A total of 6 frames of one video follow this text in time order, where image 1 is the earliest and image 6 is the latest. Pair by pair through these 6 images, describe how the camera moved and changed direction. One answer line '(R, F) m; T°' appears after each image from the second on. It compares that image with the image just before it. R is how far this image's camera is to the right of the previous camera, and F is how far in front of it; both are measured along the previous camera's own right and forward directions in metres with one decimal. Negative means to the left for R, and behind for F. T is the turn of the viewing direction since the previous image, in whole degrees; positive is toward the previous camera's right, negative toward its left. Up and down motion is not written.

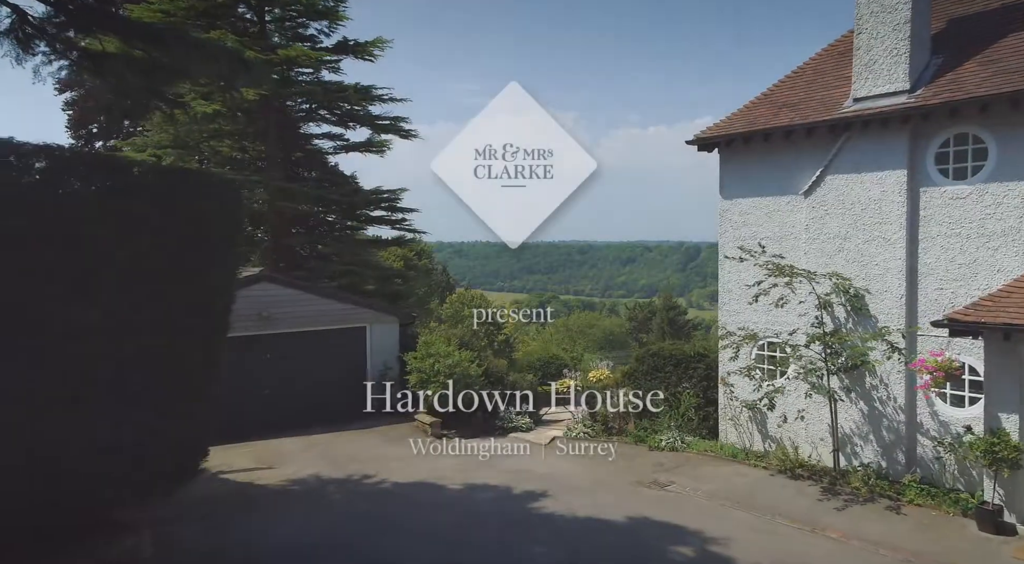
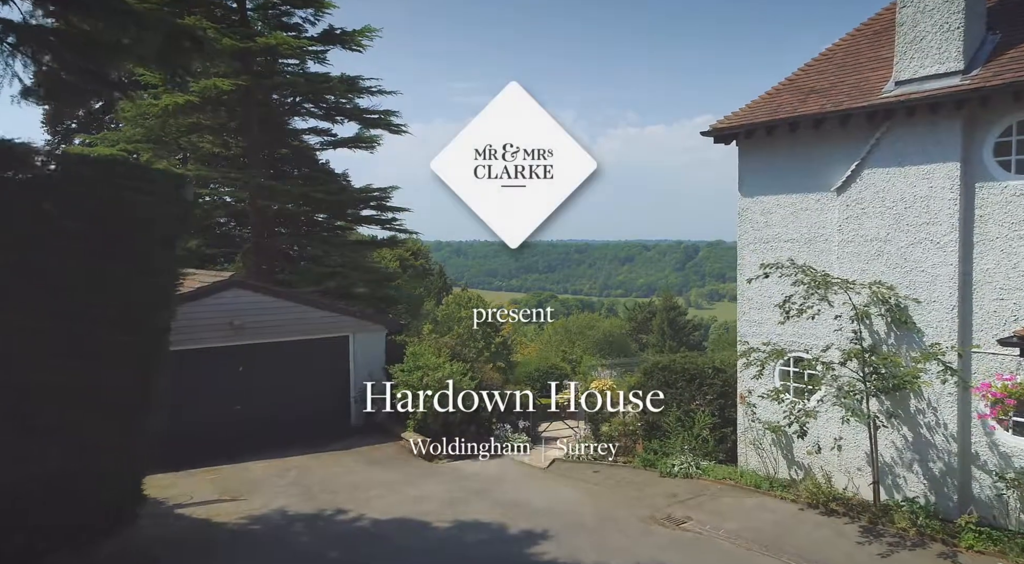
(+0.1, +1.5) m; 0°
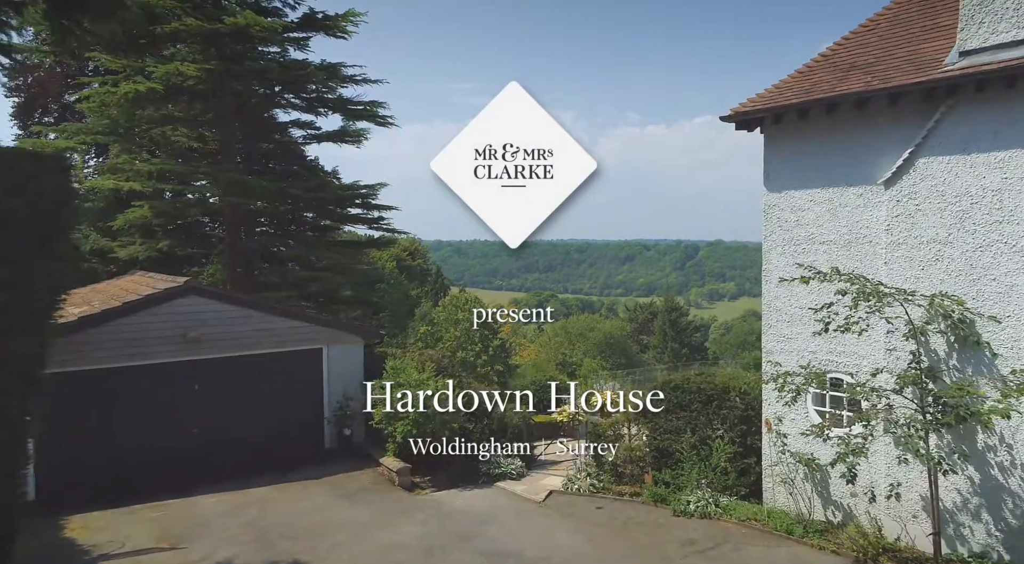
(+0.1, +1.8) m; 0°
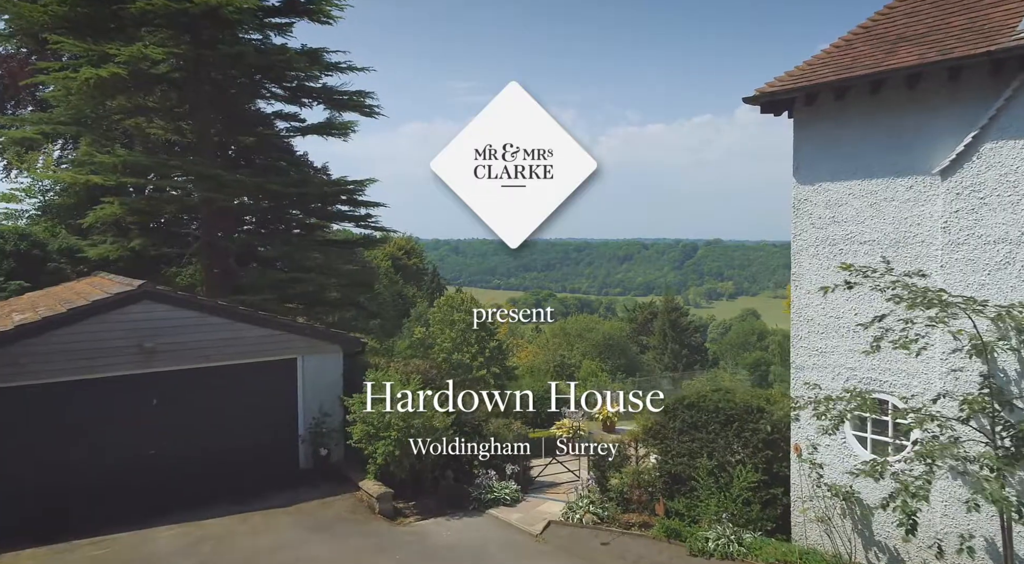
(+0.1, +1.4) m; 0°
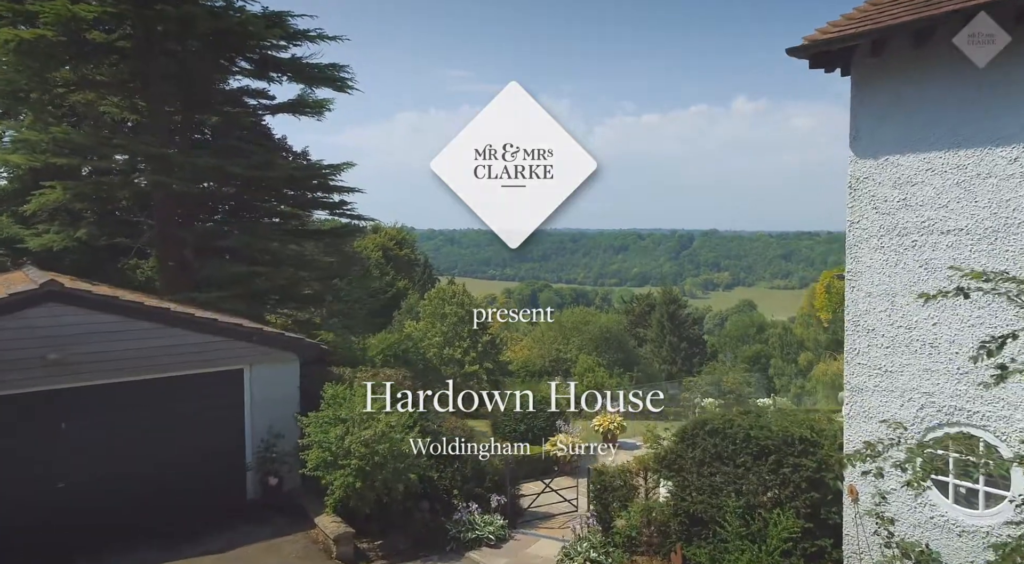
(+0.1, +2.1) m; 0°
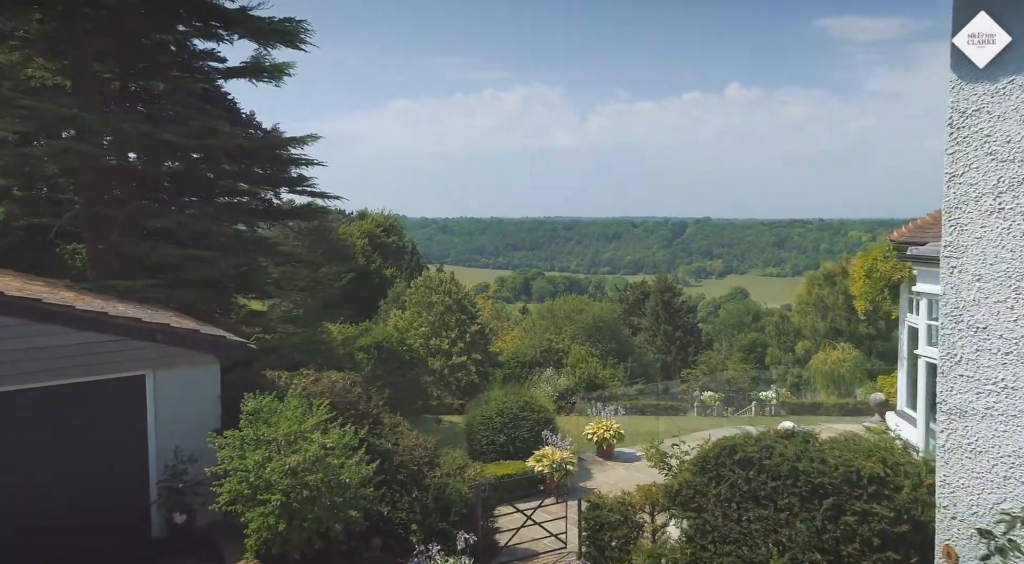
(+0.2, +2.4) m; 0°
